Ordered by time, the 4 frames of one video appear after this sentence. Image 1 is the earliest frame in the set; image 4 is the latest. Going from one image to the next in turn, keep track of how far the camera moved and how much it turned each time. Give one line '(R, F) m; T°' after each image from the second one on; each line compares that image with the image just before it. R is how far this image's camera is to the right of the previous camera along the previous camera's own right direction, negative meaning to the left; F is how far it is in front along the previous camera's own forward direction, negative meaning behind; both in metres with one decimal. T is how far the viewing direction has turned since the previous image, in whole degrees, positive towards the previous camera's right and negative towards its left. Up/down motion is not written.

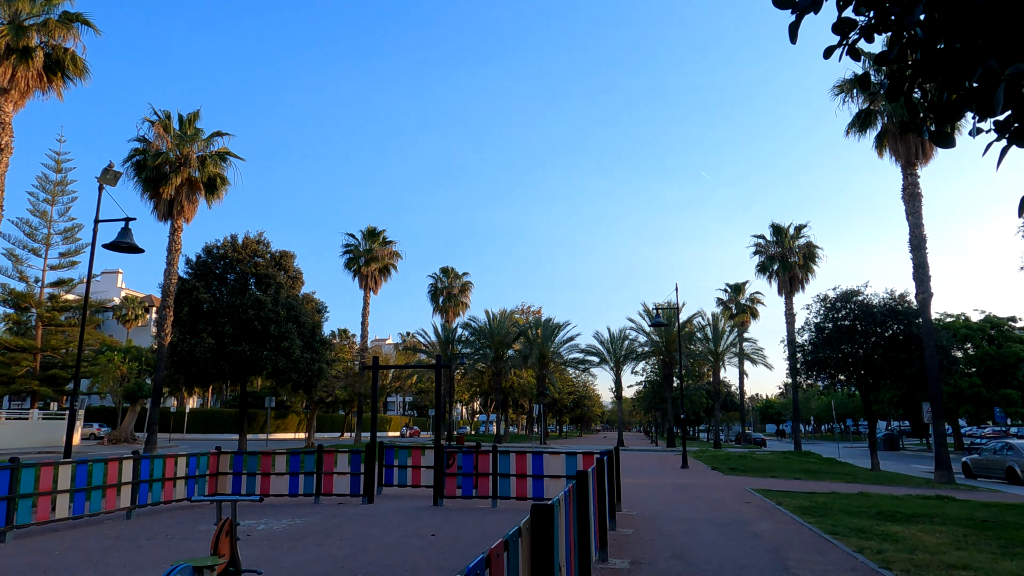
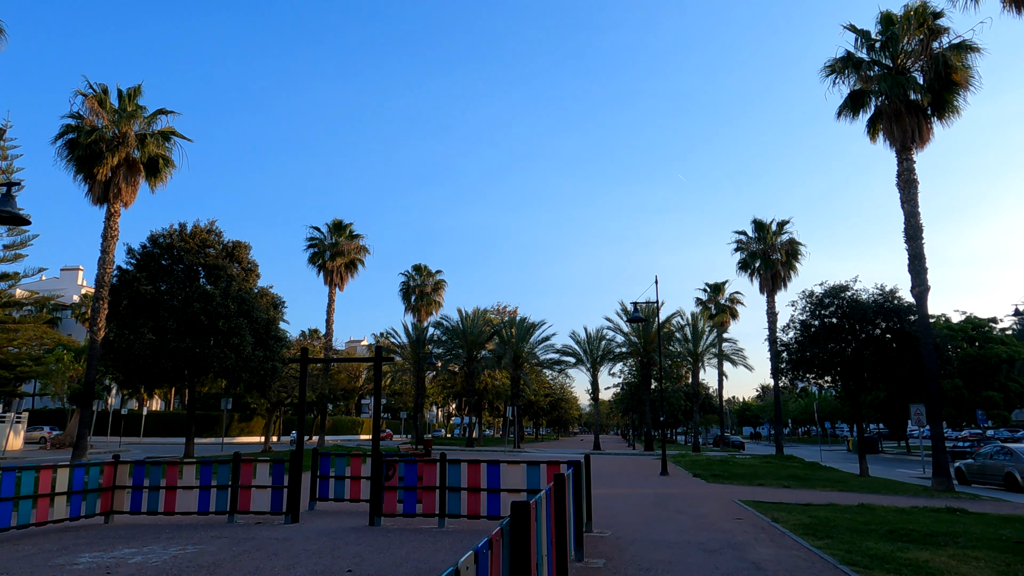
(+0.4, +1.7) m; +2°
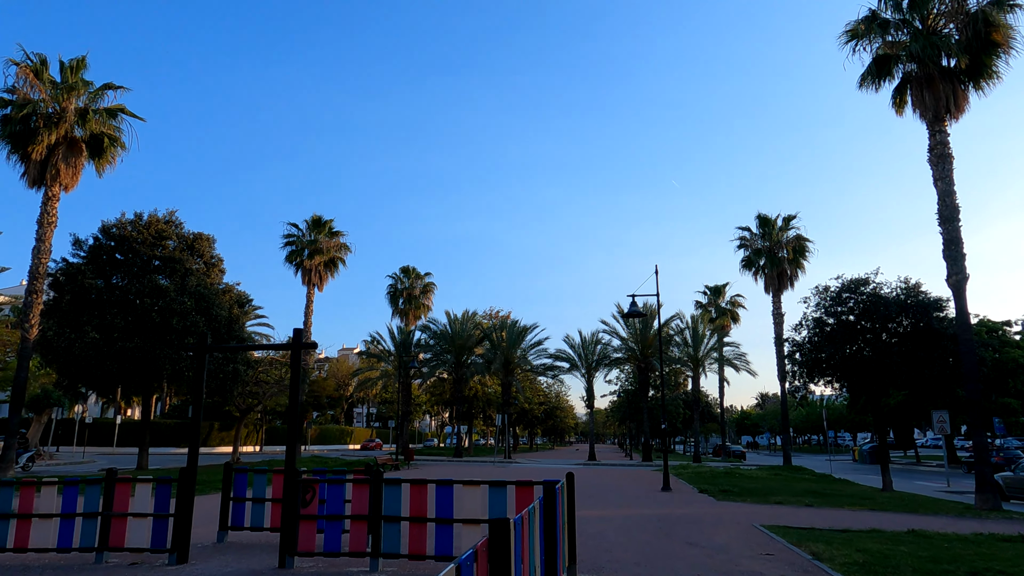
(+0.4, +2.3) m; 0°
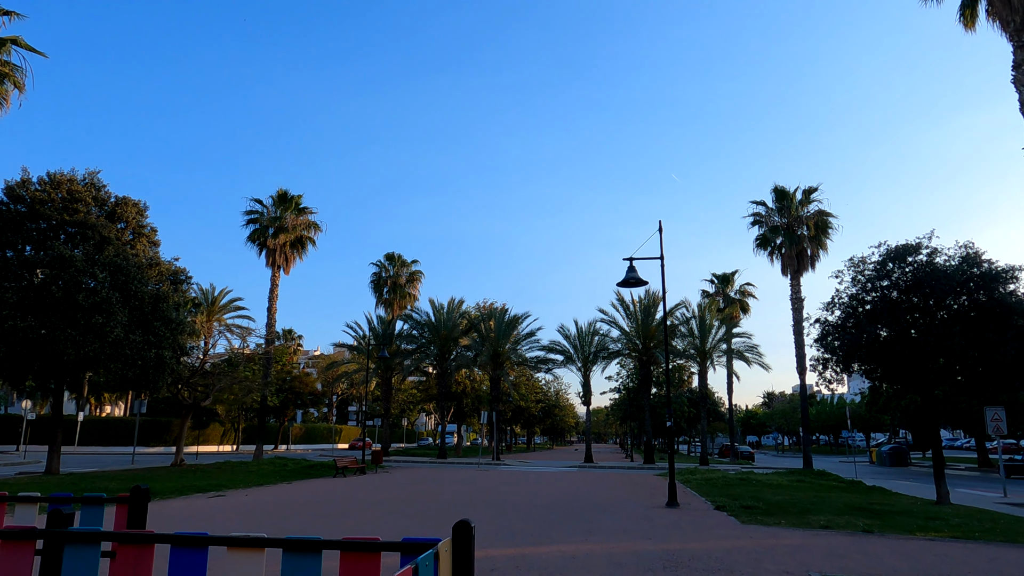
(+0.8, +3.8) m; 0°
